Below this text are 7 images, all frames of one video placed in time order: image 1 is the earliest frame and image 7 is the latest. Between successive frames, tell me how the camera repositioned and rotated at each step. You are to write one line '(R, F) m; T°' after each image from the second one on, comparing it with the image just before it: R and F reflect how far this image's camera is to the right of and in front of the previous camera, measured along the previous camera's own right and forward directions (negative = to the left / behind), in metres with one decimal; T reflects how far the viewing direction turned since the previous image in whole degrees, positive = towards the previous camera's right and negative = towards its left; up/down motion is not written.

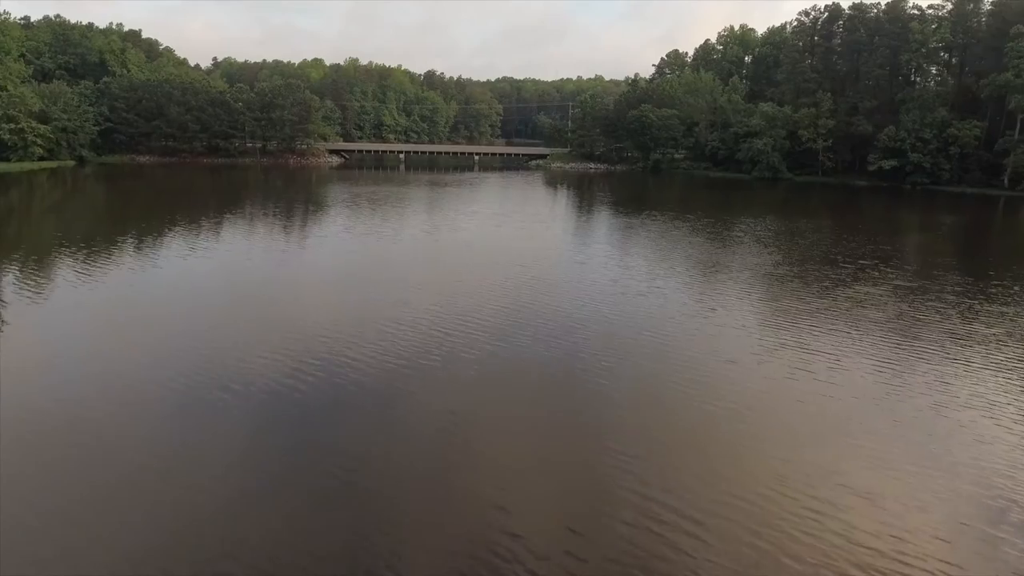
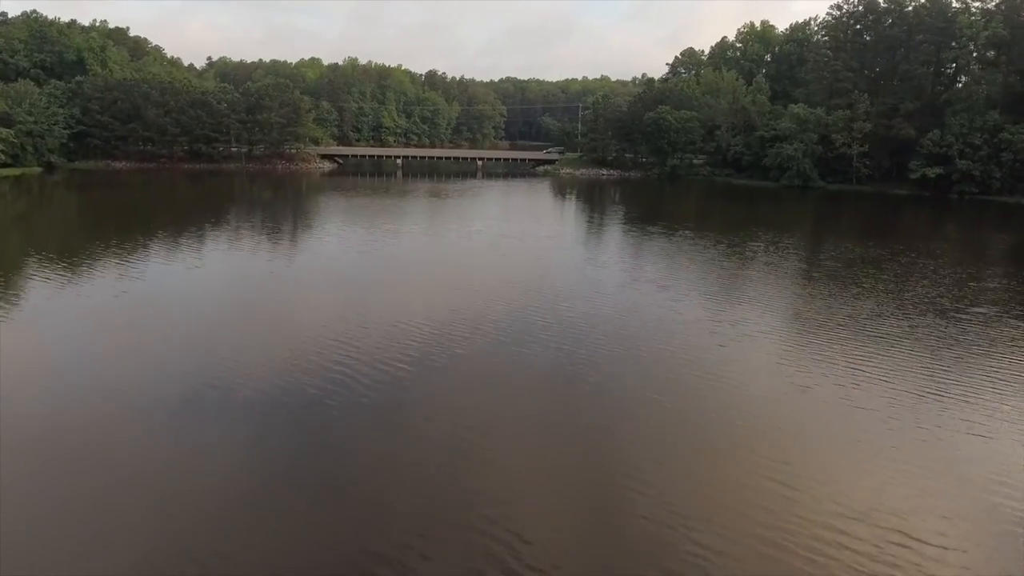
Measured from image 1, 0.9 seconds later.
(-0.3, +3.1) m; 0°
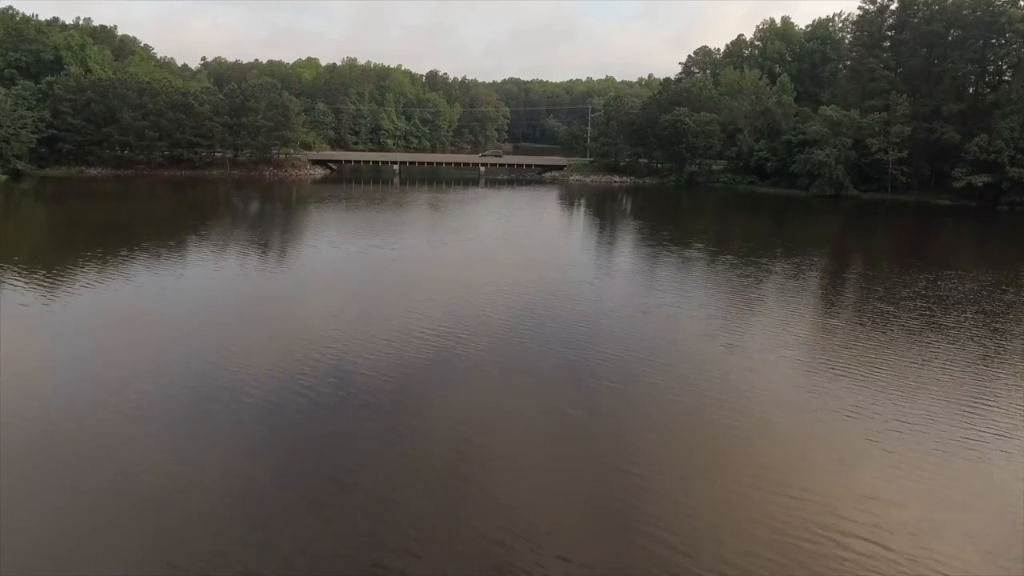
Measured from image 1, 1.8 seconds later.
(-0.2, +2.8) m; 0°
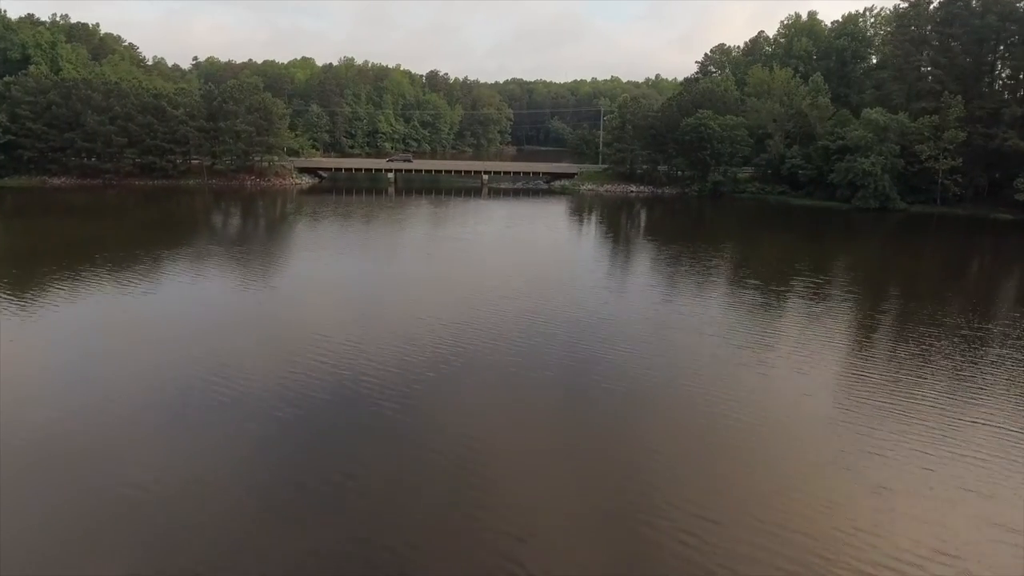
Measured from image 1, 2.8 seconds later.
(-0.3, +3.3) m; 0°
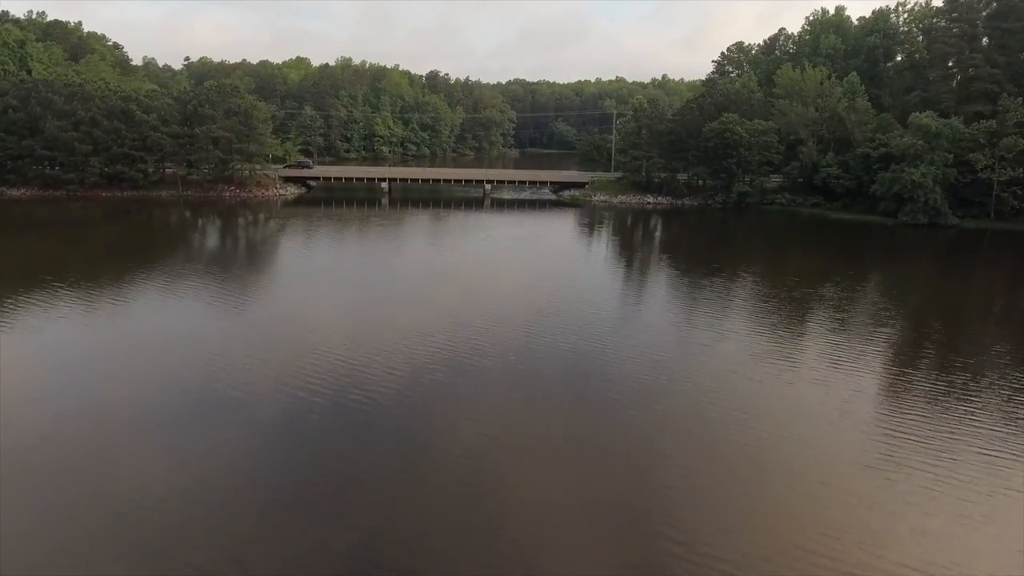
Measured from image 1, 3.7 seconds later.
(-0.2, +3.0) m; 0°
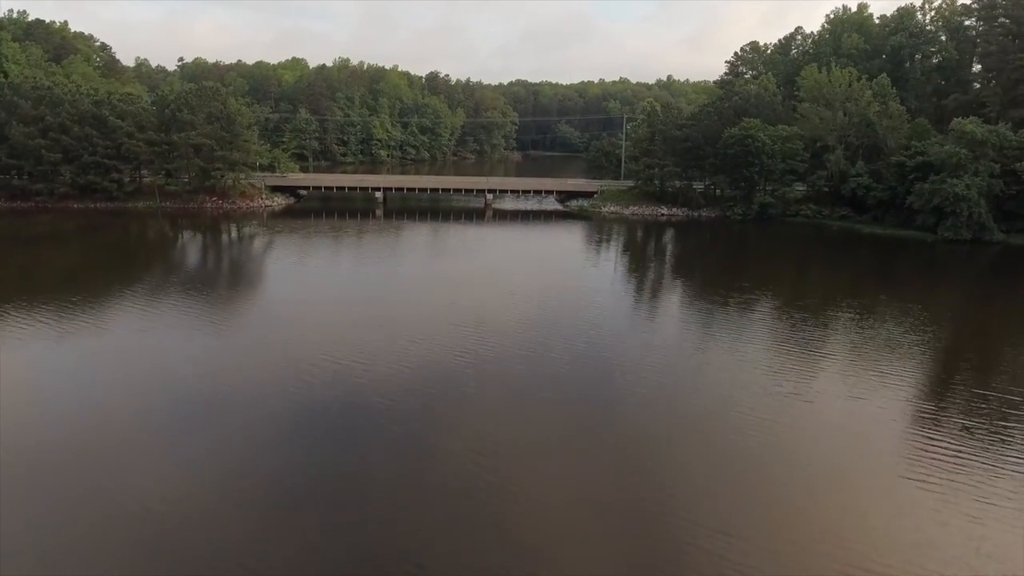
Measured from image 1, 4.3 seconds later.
(-0.1, +2.2) m; 0°
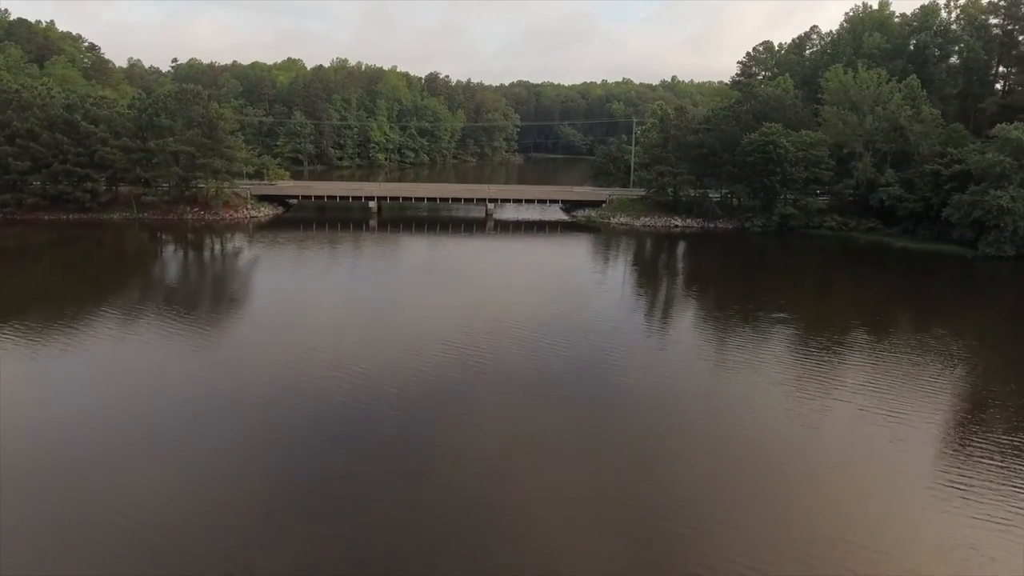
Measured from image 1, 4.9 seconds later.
(-0.1, +1.9) m; 0°
